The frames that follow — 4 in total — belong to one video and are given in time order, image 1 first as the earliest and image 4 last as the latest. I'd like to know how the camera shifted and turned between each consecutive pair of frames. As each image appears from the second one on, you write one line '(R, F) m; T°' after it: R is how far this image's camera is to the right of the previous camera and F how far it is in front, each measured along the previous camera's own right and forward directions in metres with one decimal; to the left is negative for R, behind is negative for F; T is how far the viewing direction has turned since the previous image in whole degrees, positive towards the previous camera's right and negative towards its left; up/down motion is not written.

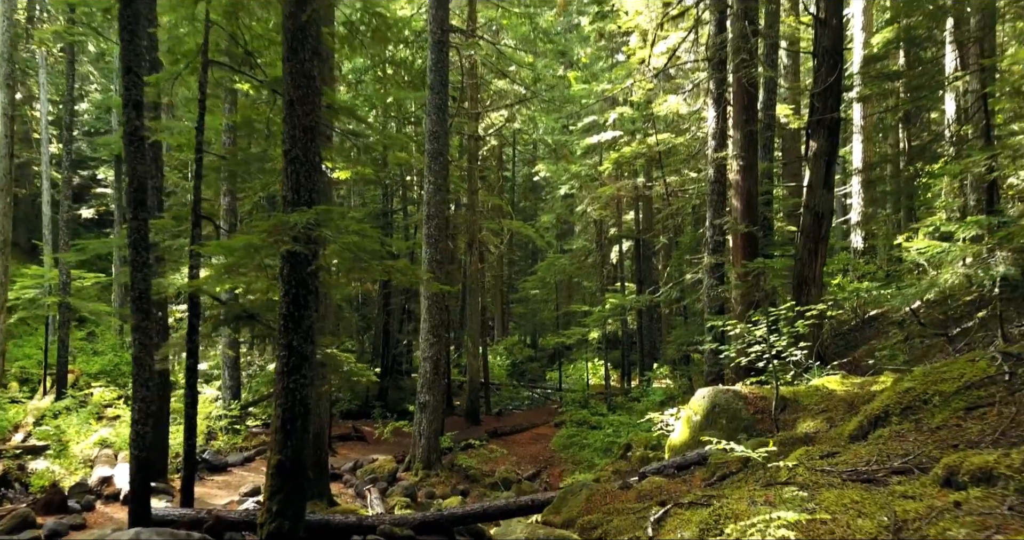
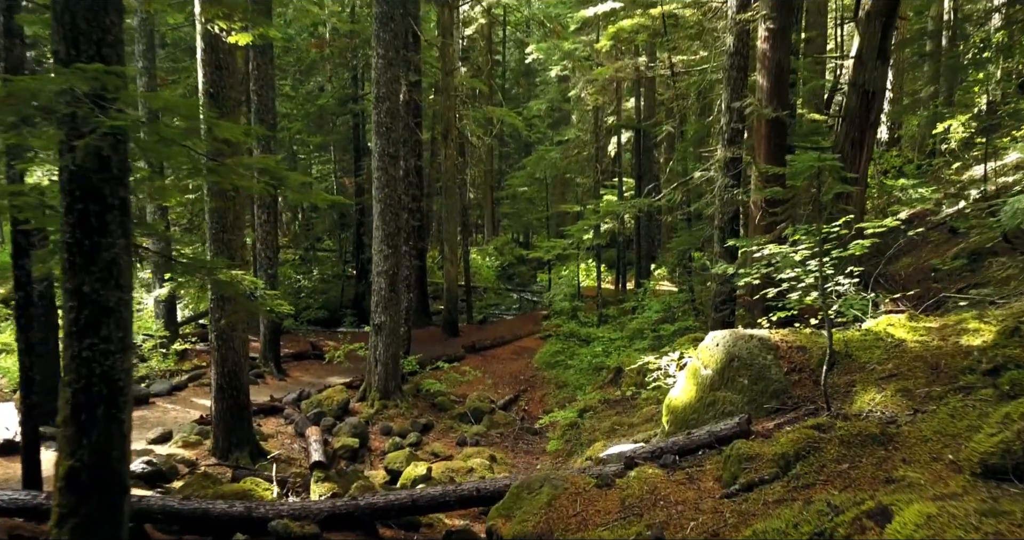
(+0.4, +1.9) m; 0°
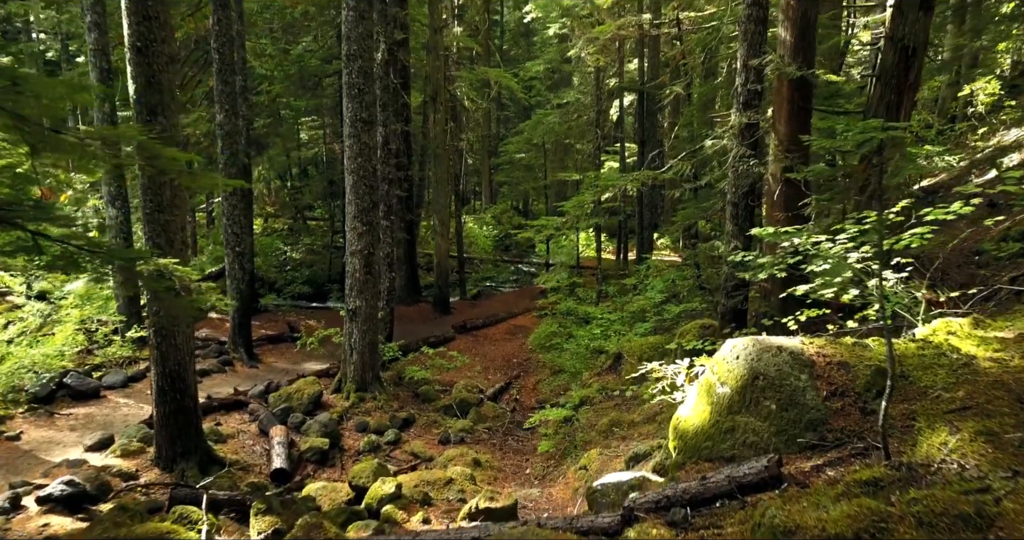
(+0.2, +1.0) m; 0°
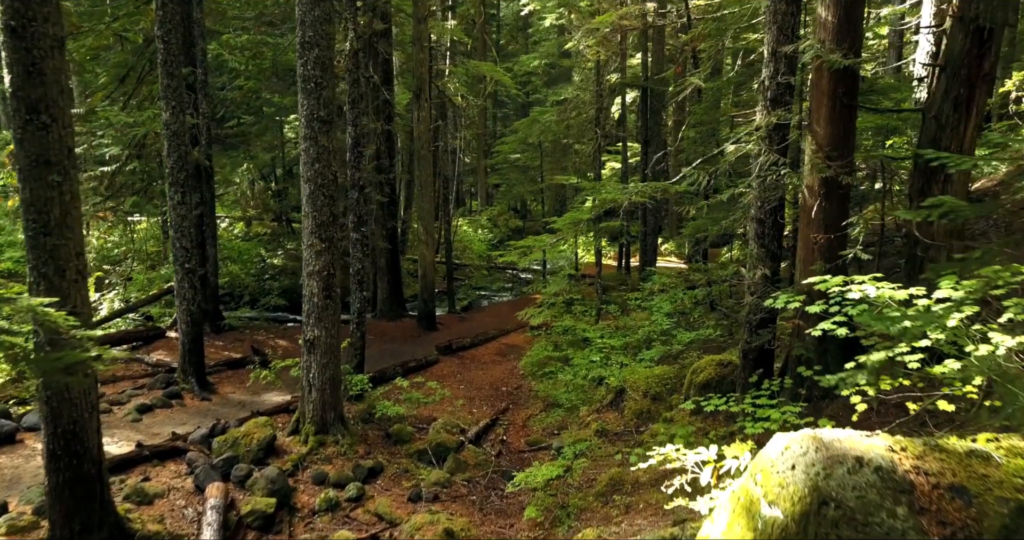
(+0.2, +1.2) m; 0°
